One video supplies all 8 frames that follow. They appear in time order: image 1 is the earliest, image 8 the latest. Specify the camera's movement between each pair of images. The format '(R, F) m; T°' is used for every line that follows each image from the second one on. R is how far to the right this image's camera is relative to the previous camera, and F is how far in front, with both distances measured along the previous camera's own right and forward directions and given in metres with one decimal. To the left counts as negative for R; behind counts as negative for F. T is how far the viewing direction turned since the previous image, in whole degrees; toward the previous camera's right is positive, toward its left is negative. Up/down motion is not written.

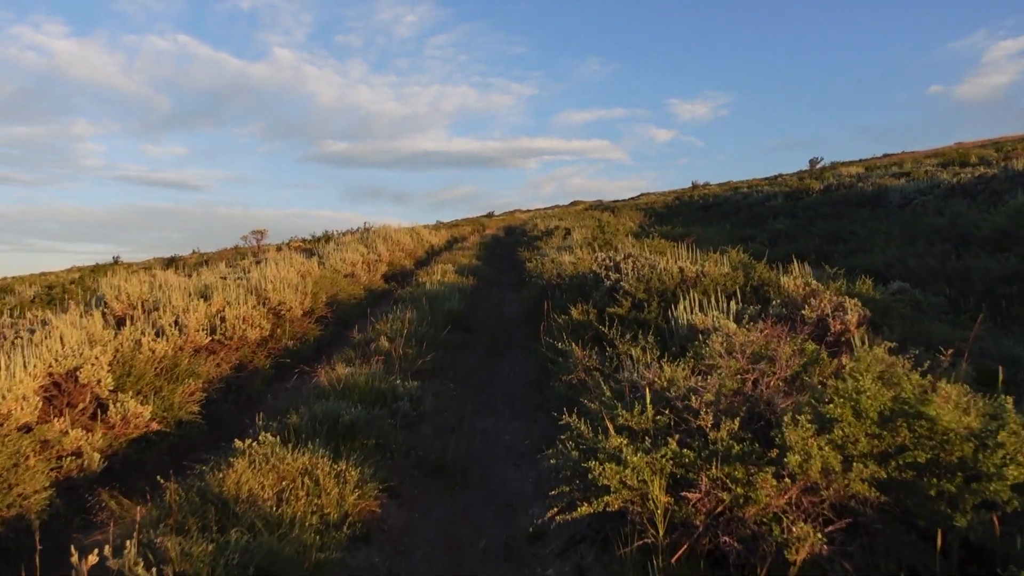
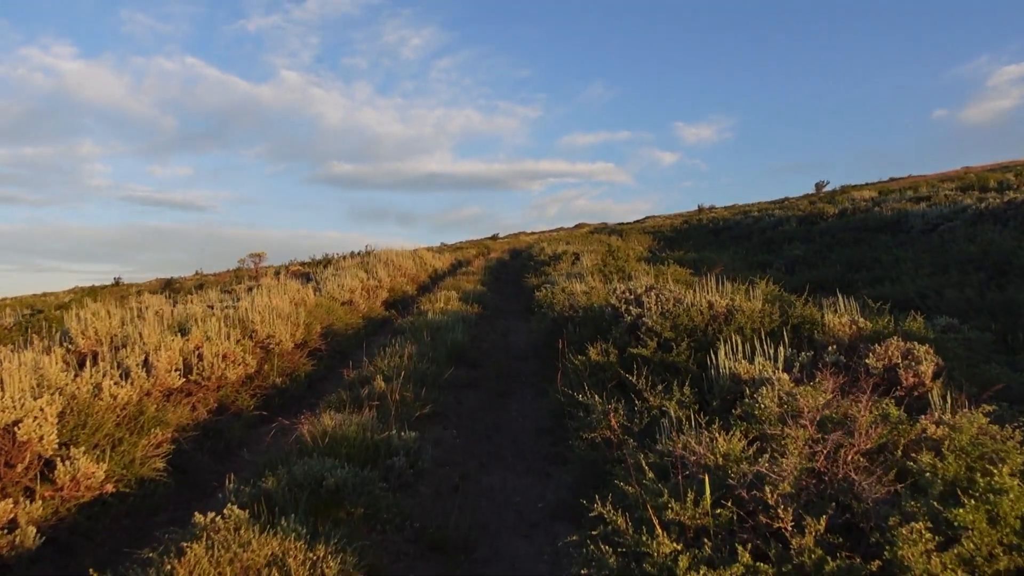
(0.0, +0.7) m; 0°
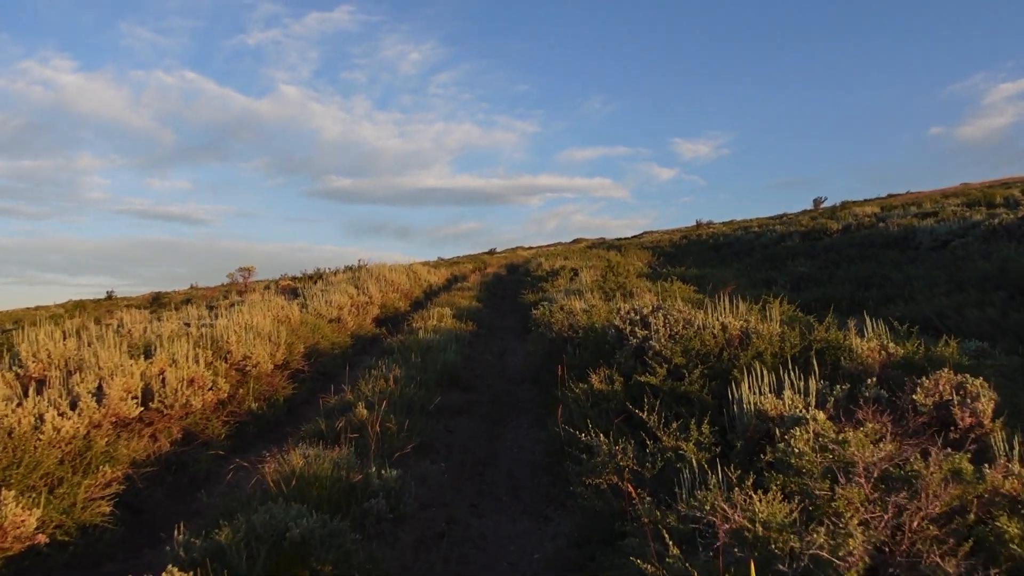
(0.0, +0.6) m; 0°
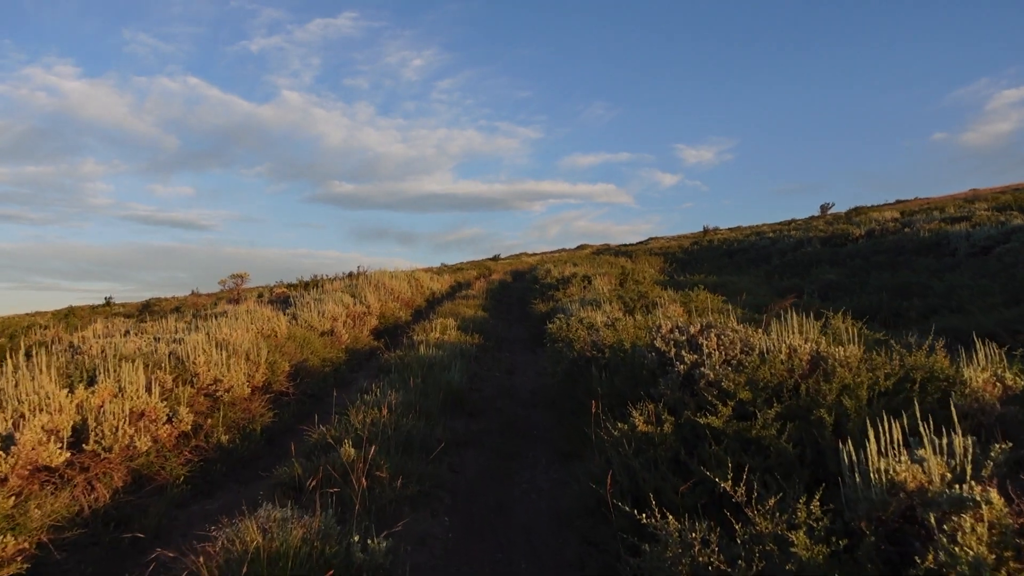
(-0.1, +1.1) m; 0°
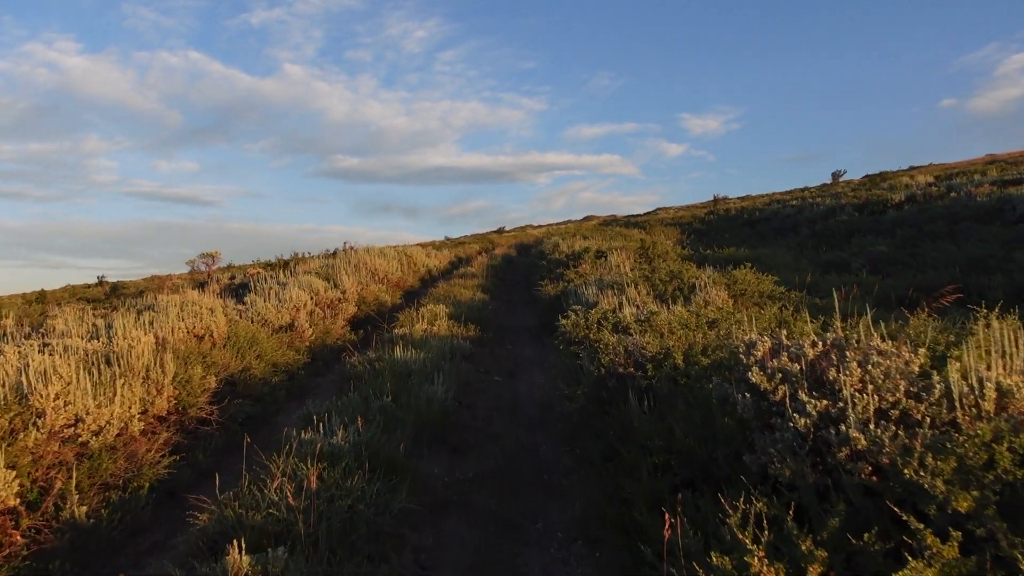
(0.0, +2.2) m; 0°
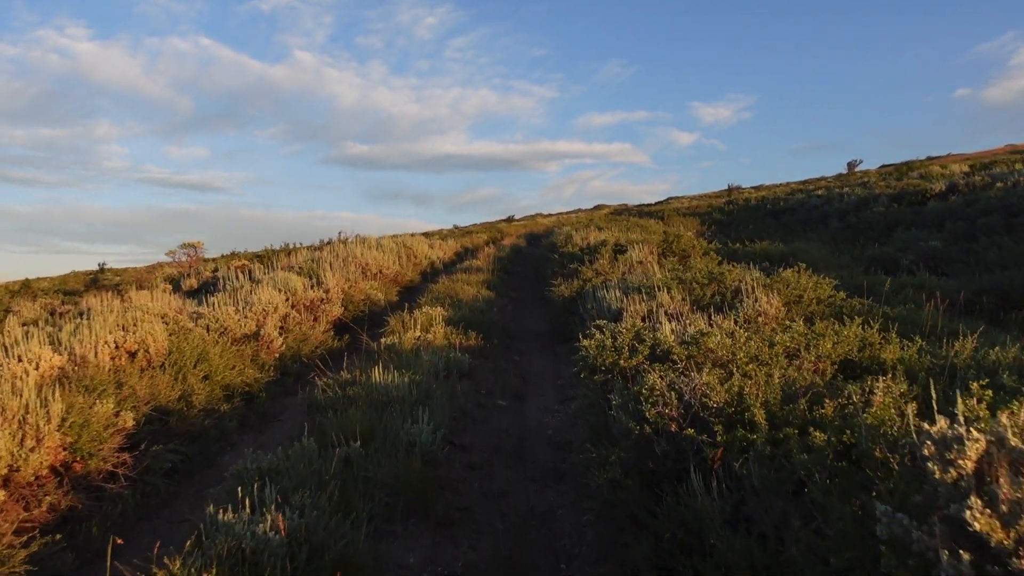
(0.0, +1.5) m; -1°
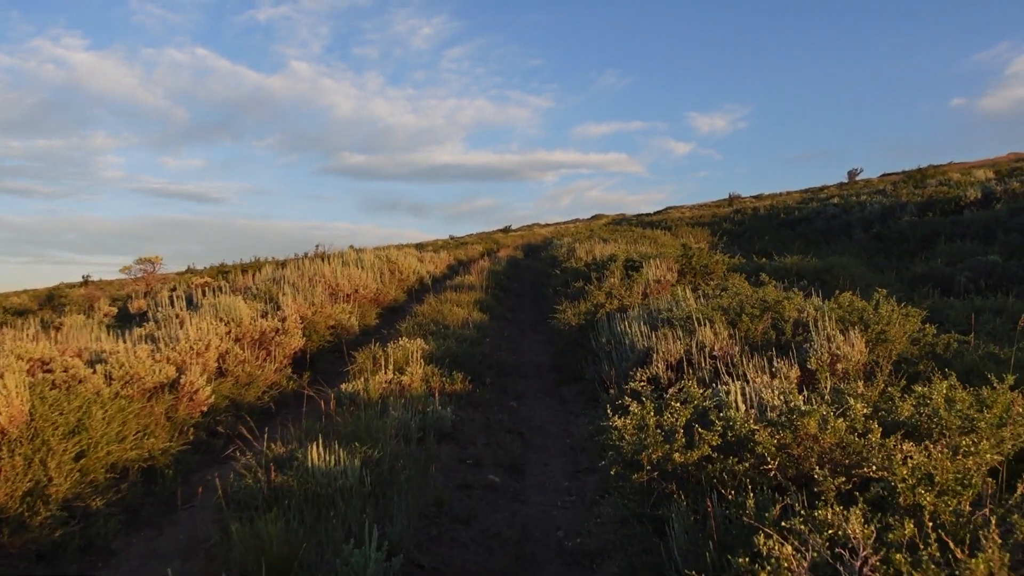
(0.0, +1.7) m; 0°
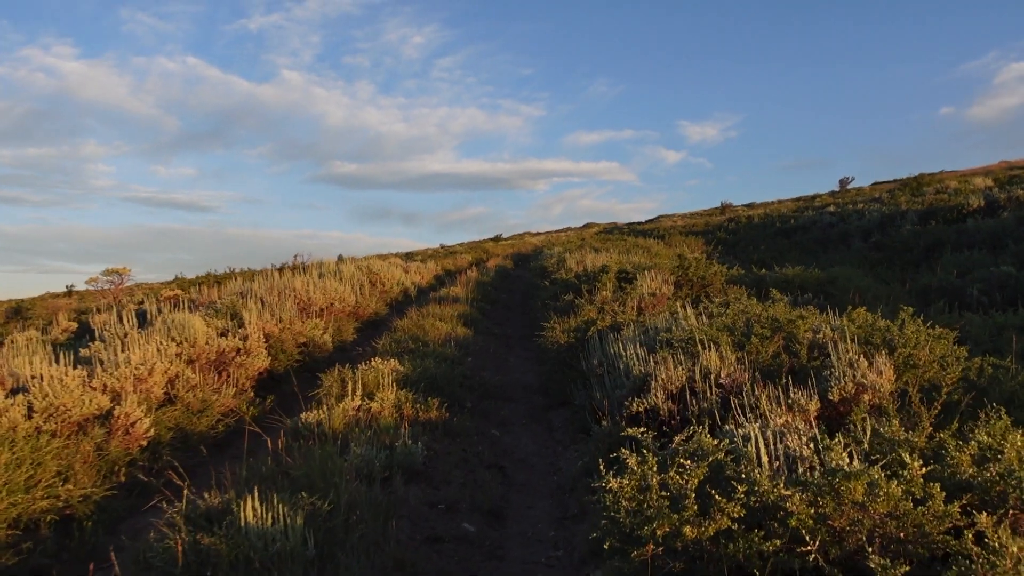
(+0.1, +0.7) m; +1°
